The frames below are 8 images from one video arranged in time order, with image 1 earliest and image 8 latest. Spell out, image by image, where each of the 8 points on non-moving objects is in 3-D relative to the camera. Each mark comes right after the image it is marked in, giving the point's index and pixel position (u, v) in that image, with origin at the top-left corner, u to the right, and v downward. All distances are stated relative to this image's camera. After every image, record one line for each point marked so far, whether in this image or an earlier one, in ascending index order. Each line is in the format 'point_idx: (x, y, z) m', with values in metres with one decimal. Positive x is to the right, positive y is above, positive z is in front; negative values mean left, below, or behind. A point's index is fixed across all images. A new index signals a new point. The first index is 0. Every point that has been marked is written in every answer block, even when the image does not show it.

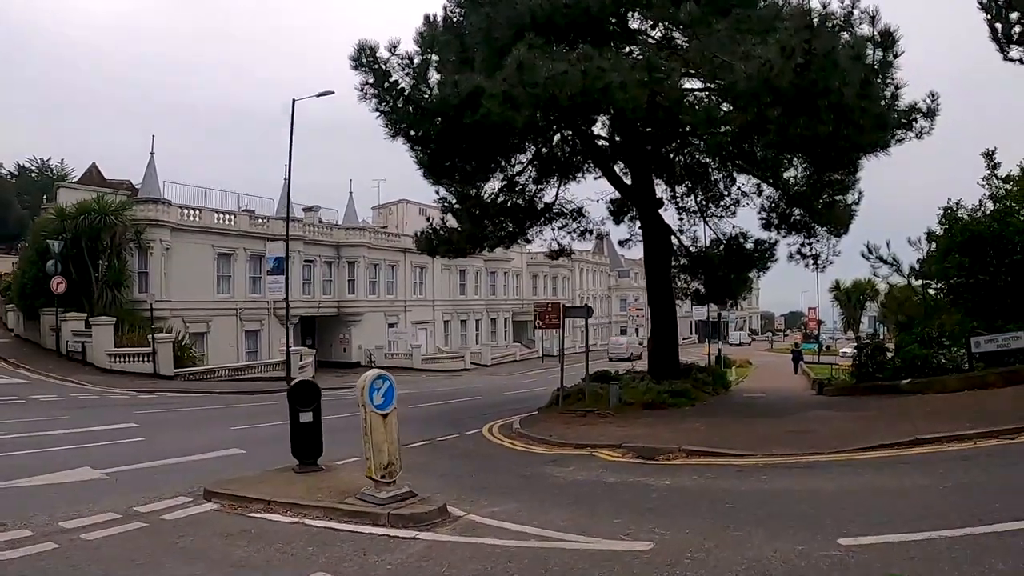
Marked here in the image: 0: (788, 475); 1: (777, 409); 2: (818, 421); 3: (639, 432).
0: (+1.4, -1.0, +7.4) m
1: (+2.7, -1.2, +14.4) m
2: (+2.4, -1.0, +11.1) m
3: (+1.1, -1.2, +11.7) m
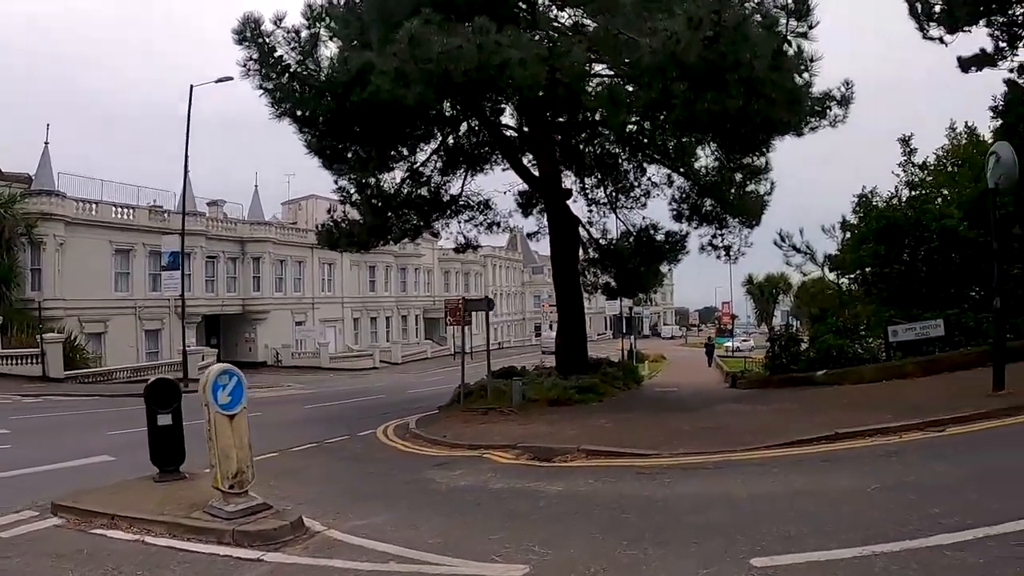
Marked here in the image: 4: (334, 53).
0: (+0.9, -0.9, +6.6) m
1: (+1.7, -1.1, +13.6) m
2: (+1.6, -0.9, +10.4) m
3: (+0.2, -1.1, +10.9) m
4: (-1.8, +2.4, +14.2) m
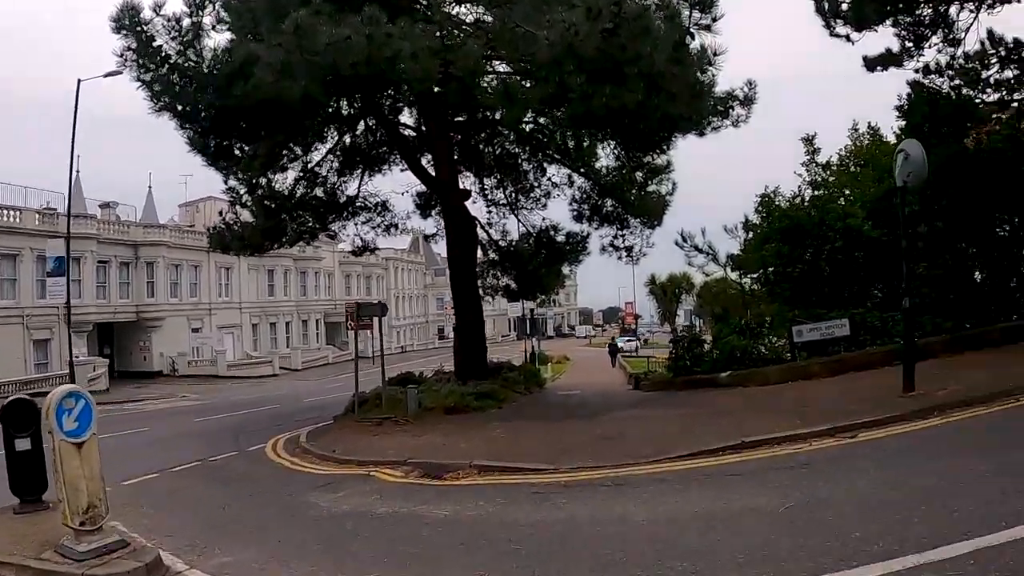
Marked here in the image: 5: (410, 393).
0: (+0.4, -0.9, +6.1) m
1: (+0.7, -1.1, +13.2) m
2: (+0.9, -0.9, +10.0) m
3: (-0.6, -1.2, +10.4) m
4: (-2.8, +2.3, +13.5) m
5: (-1.1, -1.1, +14.9) m
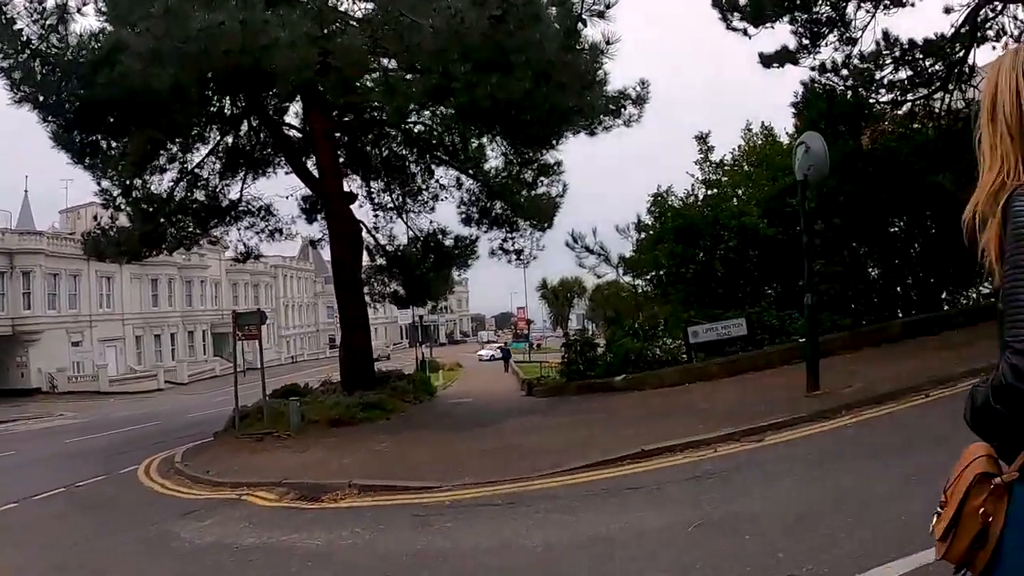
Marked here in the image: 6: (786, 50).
0: (-0.1, -0.9, +5.6) m
1: (-0.3, -1.2, +12.7) m
2: (+0.1, -0.9, +9.4) m
3: (-1.3, -1.2, +9.8) m
4: (-3.9, +2.2, +12.7) m
5: (-2.2, -1.2, +14.2) m
6: (+2.6, +2.3, +13.5) m
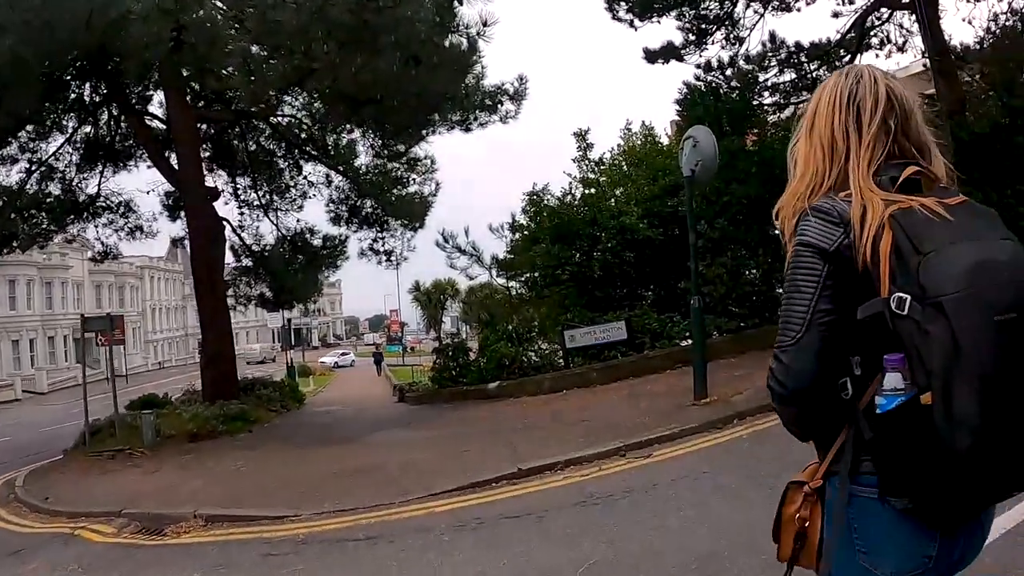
0: (-0.6, -0.9, +4.8) m
1: (-1.4, -1.2, +11.9) m
2: (-0.7, -1.0, +8.7) m
3: (-2.2, -1.2, +8.9) m
4: (-5.0, +2.2, +11.6) m
5: (-3.4, -1.2, +13.3) m
6: (+1.4, +2.3, +13.0) m
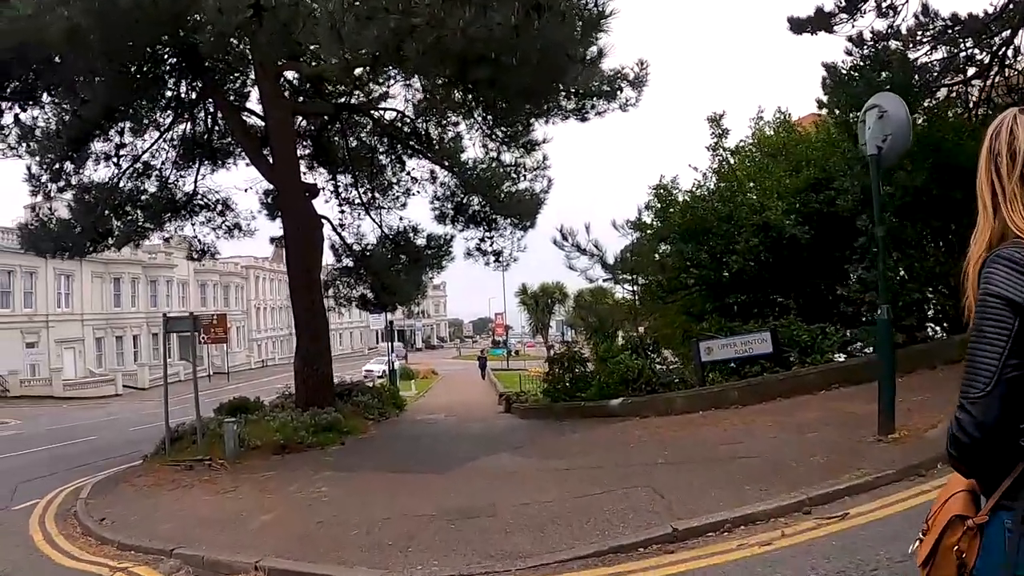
0: (-0.2, -0.9, +3.4) m
1: (-0.5, -1.2, +10.5) m
2: (0.0, -1.0, +7.3) m
3: (-1.5, -1.2, +7.6) m
4: (-4.0, +2.3, +10.5) m
5: (-2.4, -1.2, +12.0) m
6: (+2.4, +2.2, +11.4) m
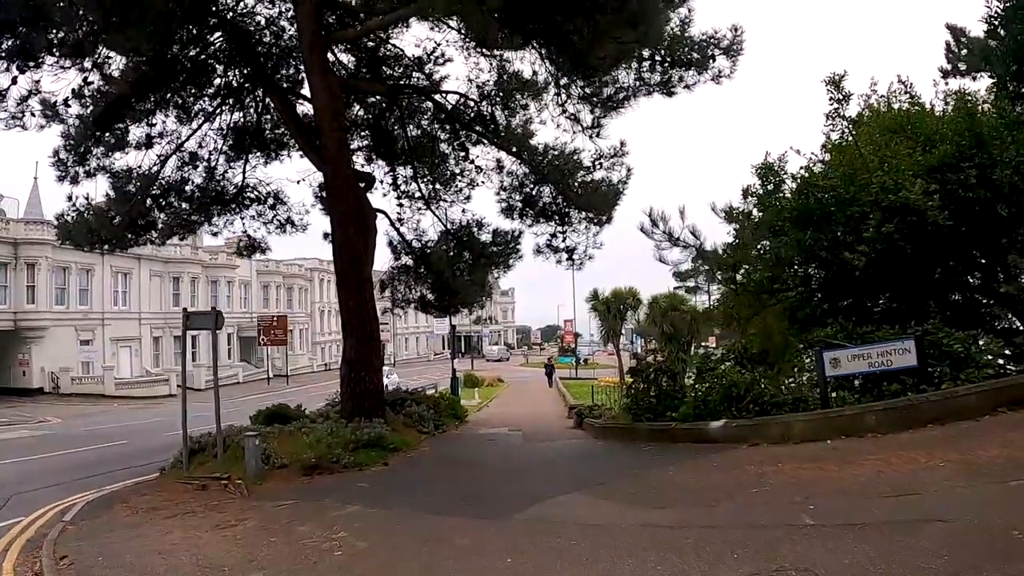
0: (-0.1, -0.8, +1.4) m
1: (0.0, -1.1, +8.5) m
2: (+0.3, -0.9, +5.3) m
3: (-1.2, -1.1, +5.7) m
4: (-3.5, +2.4, +8.7) m
5: (-1.9, -1.1, +10.1) m
6: (+3.0, +2.2, +9.3) m
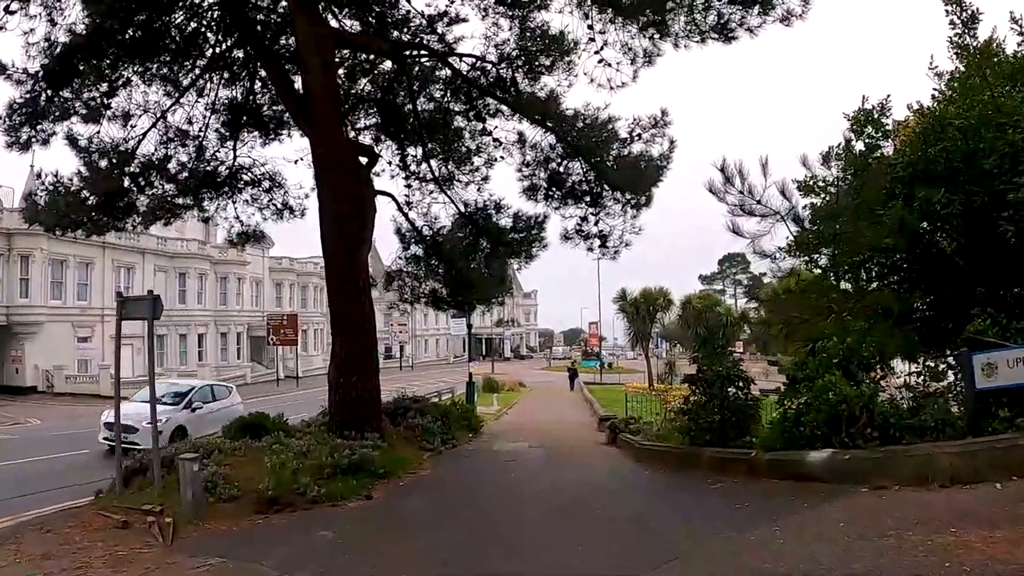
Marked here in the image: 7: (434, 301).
0: (-0.1, -0.7, -1.1) m
1: (+0.1, -1.0, +6.0) m
2: (+0.3, -0.8, +2.8) m
3: (-1.1, -1.0, +3.2) m
4: (-3.4, +2.5, +6.3) m
5: (-1.8, -1.0, +7.7) m
6: (+3.1, +2.3, +6.7) m
7: (-1.1, -0.2, +19.7) m
